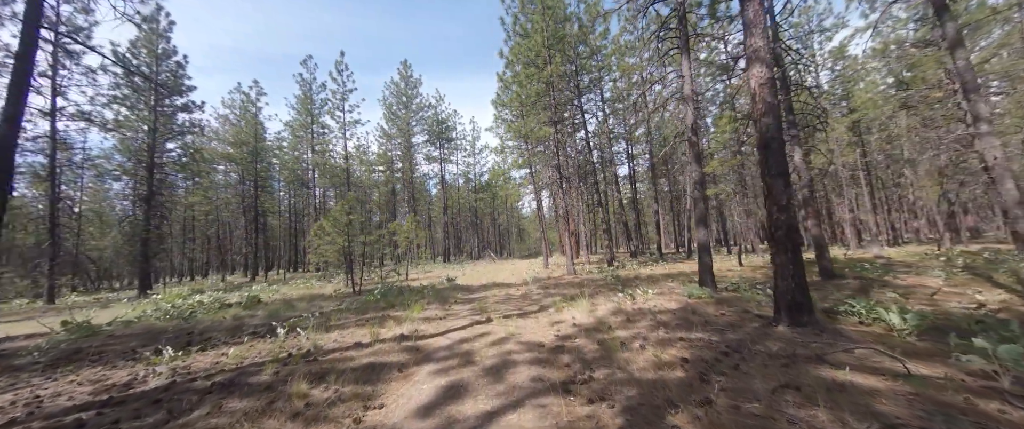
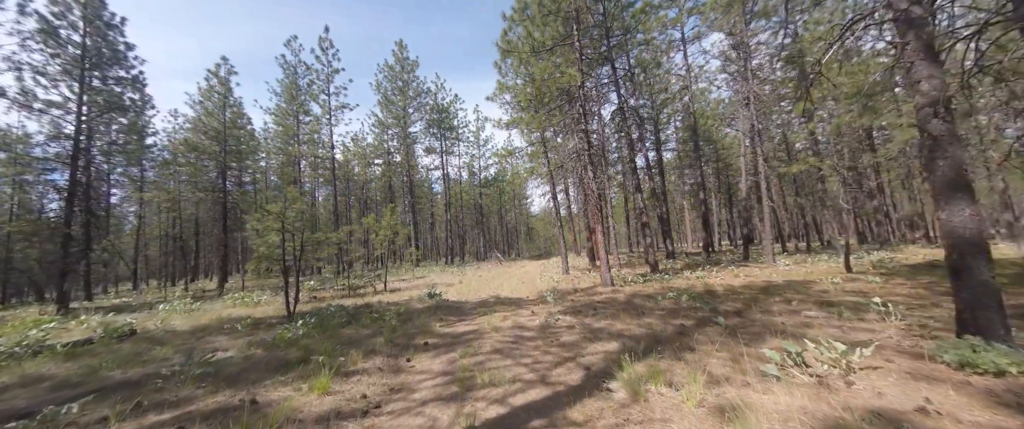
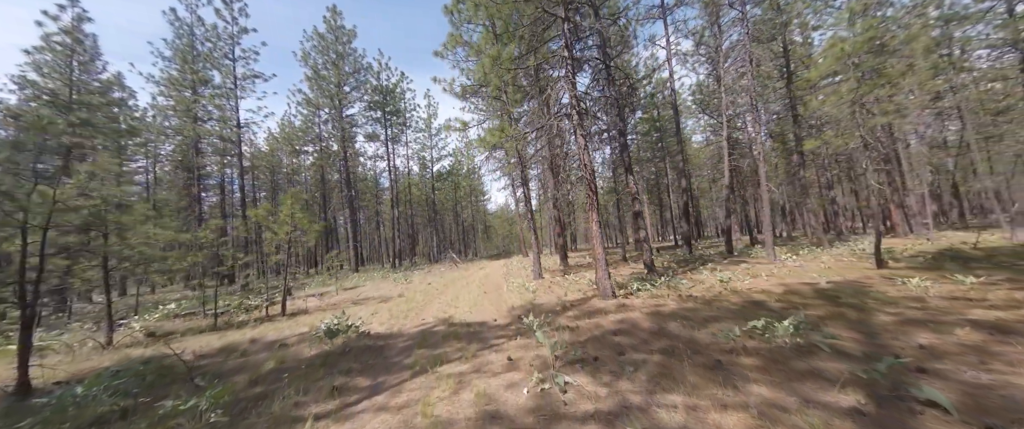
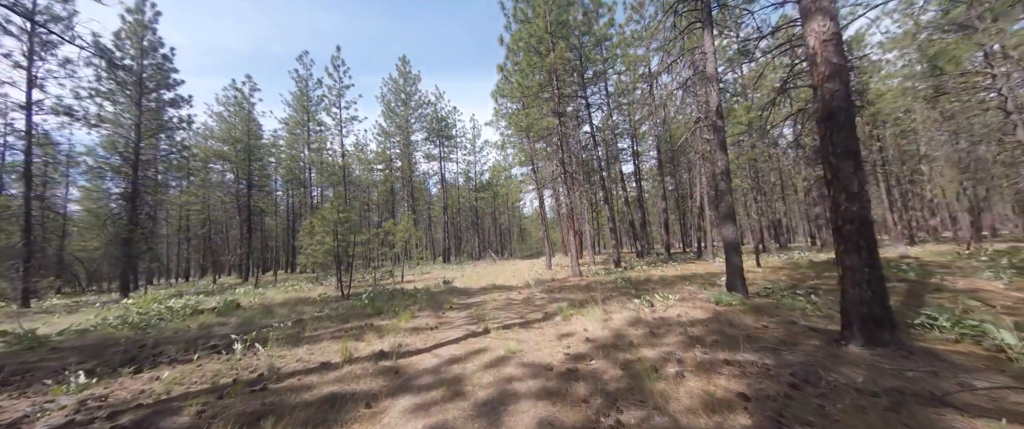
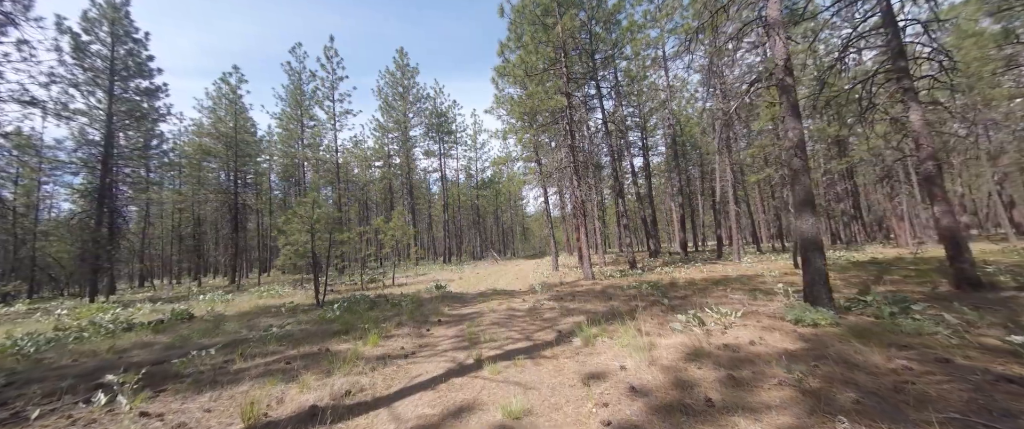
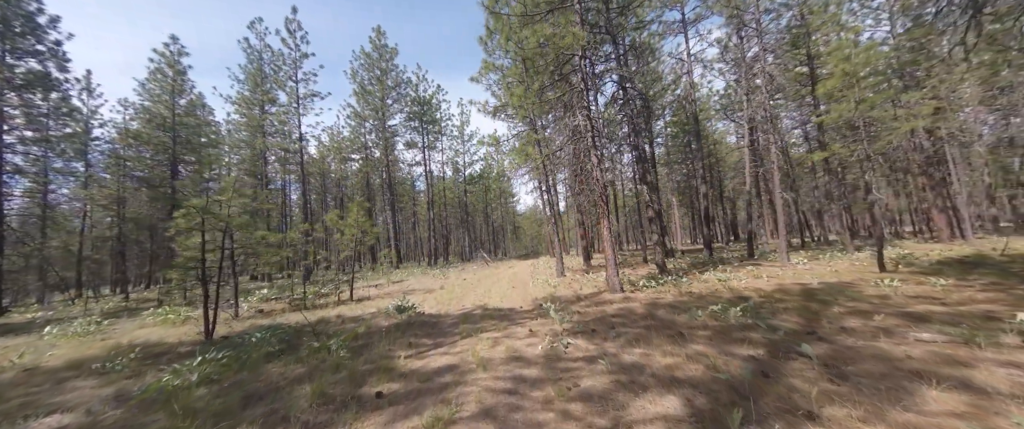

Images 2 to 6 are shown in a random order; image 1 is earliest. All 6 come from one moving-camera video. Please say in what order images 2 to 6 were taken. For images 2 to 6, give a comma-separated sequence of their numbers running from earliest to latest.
4, 5, 2, 6, 3
